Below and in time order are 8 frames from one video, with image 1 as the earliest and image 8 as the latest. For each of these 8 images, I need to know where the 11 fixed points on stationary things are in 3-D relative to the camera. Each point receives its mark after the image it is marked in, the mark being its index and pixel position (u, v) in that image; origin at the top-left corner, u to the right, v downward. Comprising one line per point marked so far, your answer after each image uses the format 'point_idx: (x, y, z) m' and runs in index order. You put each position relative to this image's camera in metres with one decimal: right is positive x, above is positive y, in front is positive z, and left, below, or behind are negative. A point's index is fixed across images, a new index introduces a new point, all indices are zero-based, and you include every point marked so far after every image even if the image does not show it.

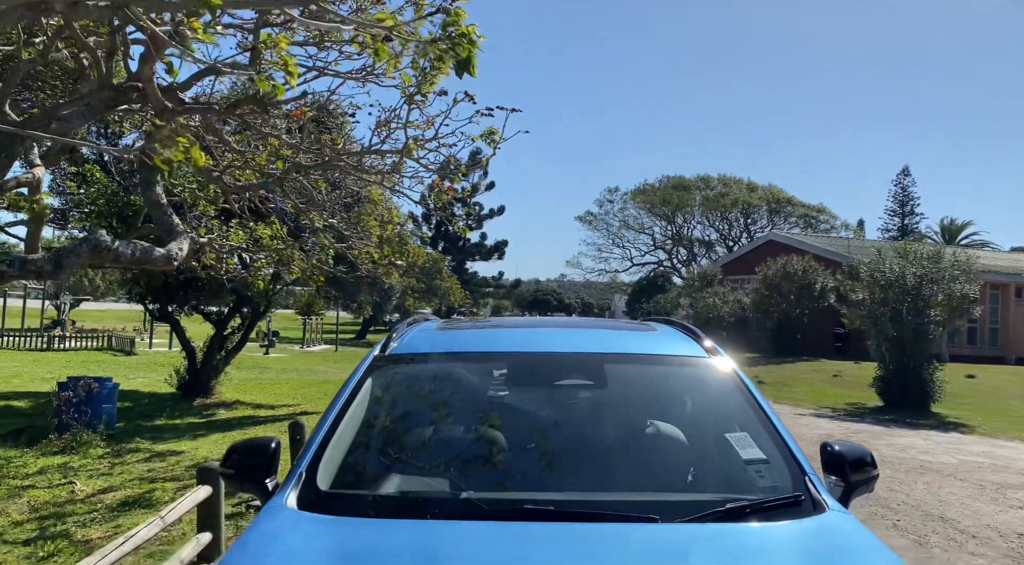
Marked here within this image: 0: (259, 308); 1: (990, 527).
0: (-5.2, -0.6, +16.7) m
1: (+4.9, -2.5, +8.3) m
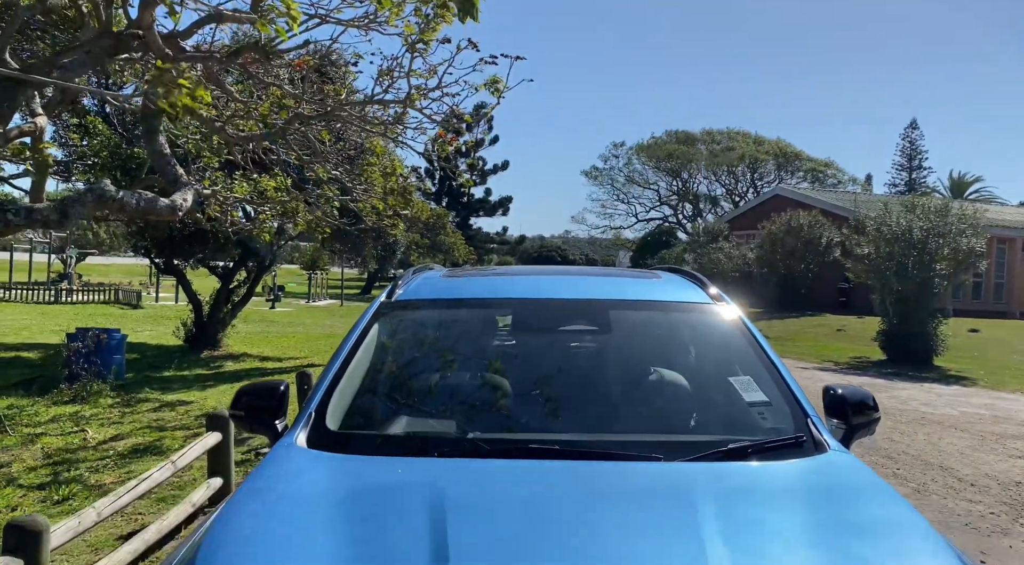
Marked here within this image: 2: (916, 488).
0: (-5.1, +0.4, +16.7) m
1: (+5.0, -2.0, +8.4) m
2: (+3.8, -1.9, +7.6) m
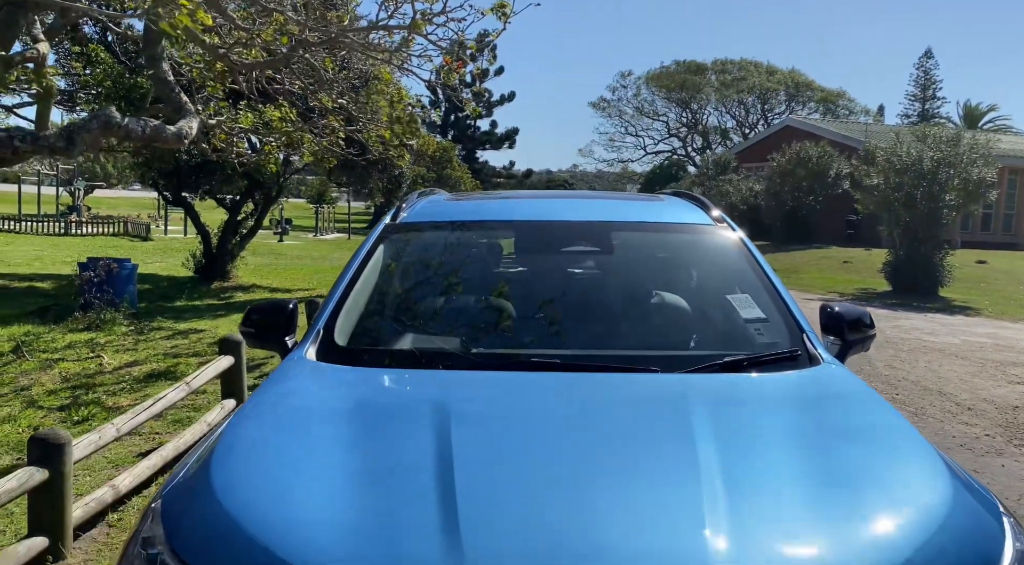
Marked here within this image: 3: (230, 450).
0: (-5.0, +1.8, +16.8) m
1: (+5.0, -1.3, +8.6) m
2: (+3.9, -1.2, +7.8) m
3: (-0.7, -0.4, +1.9) m
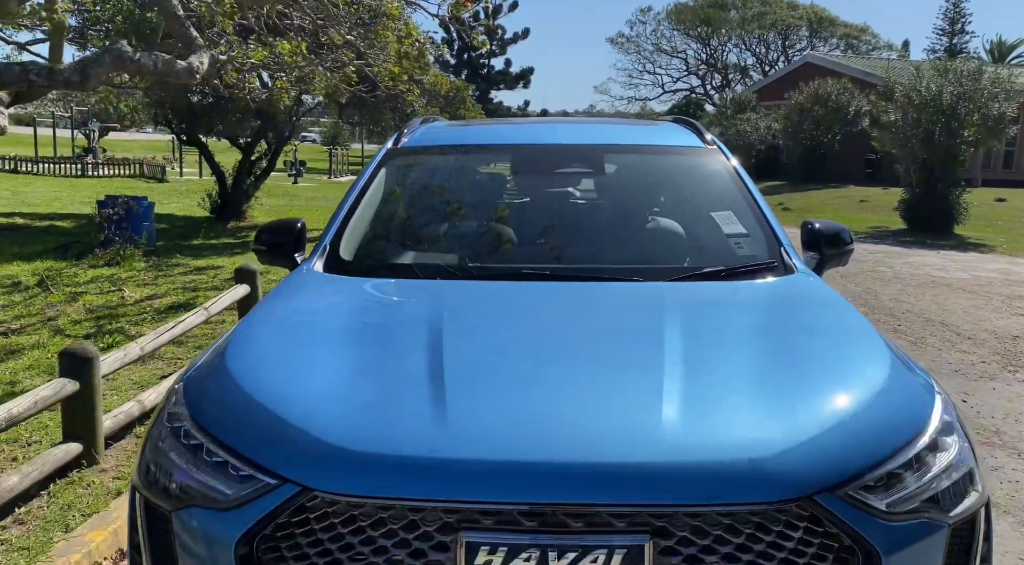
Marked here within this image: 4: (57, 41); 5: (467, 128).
0: (-4.8, +3.1, +16.8) m
1: (+5.1, -0.5, +8.7) m
2: (+4.0, -0.6, +8.0) m
3: (-0.7, -0.2, +2.2) m
4: (-3.9, +2.1, +6.9) m
5: (-0.2, +0.8, +4.0) m
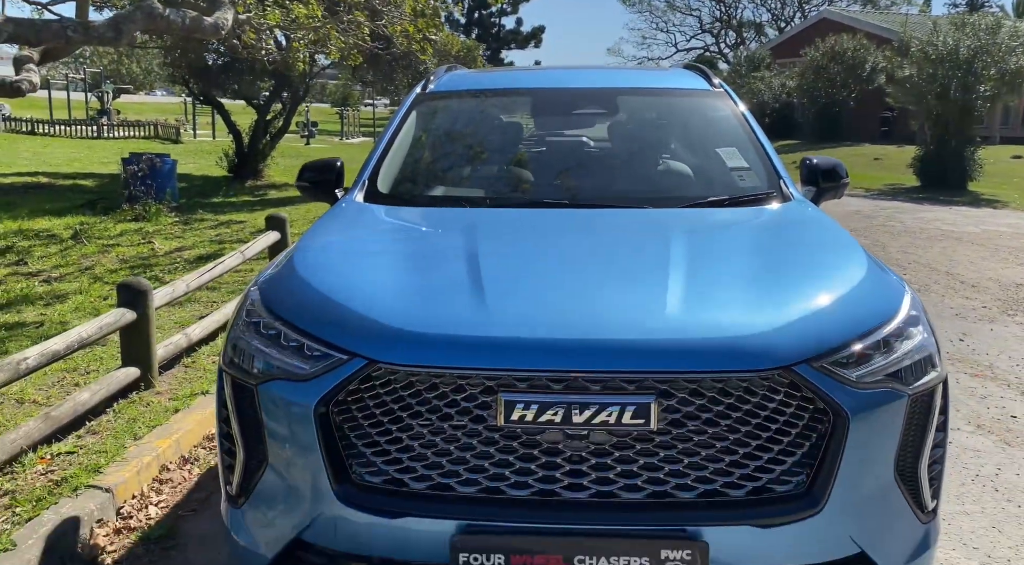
0: (-4.5, +4.0, +17.1) m
1: (+5.3, 0.0, +9.0) m
2: (+4.1, 0.0, +8.2) m
3: (-0.7, +0.1, +2.5) m
4: (-3.7, +2.5, +7.1) m
5: (-0.1, +1.1, +4.2) m
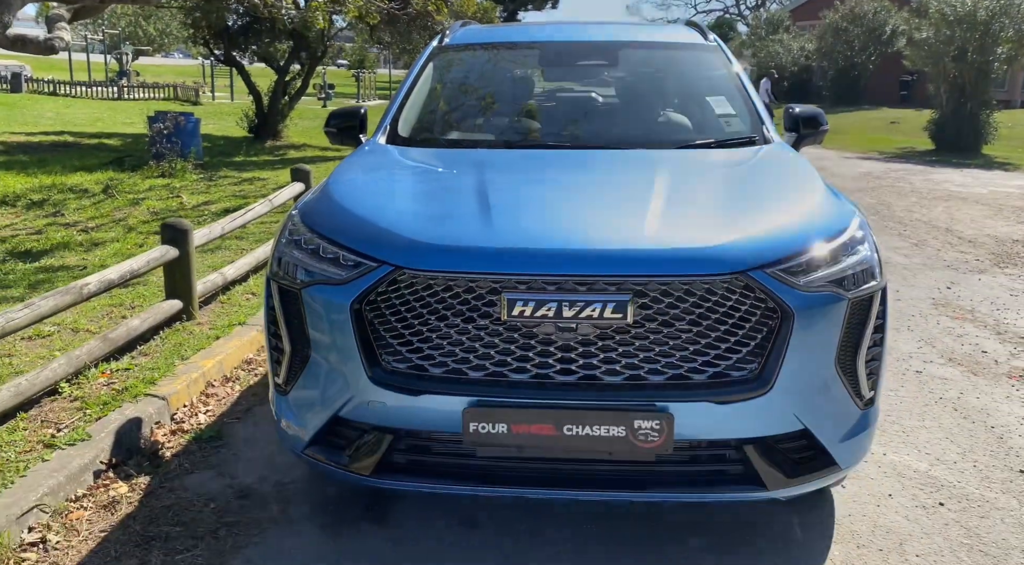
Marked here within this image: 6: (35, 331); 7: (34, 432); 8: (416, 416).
0: (-4.2, +4.9, +17.3) m
1: (+5.4, +0.5, +9.2) m
2: (+4.2, +0.4, +8.5) m
3: (-0.6, +0.3, +2.9) m
4: (-3.6, +3.0, +7.5) m
5: (-0.1, +1.4, +4.6) m
6: (-2.7, -0.3, +4.6) m
7: (-1.9, -0.6, +3.1) m
8: (-0.3, -0.4, +2.3) m
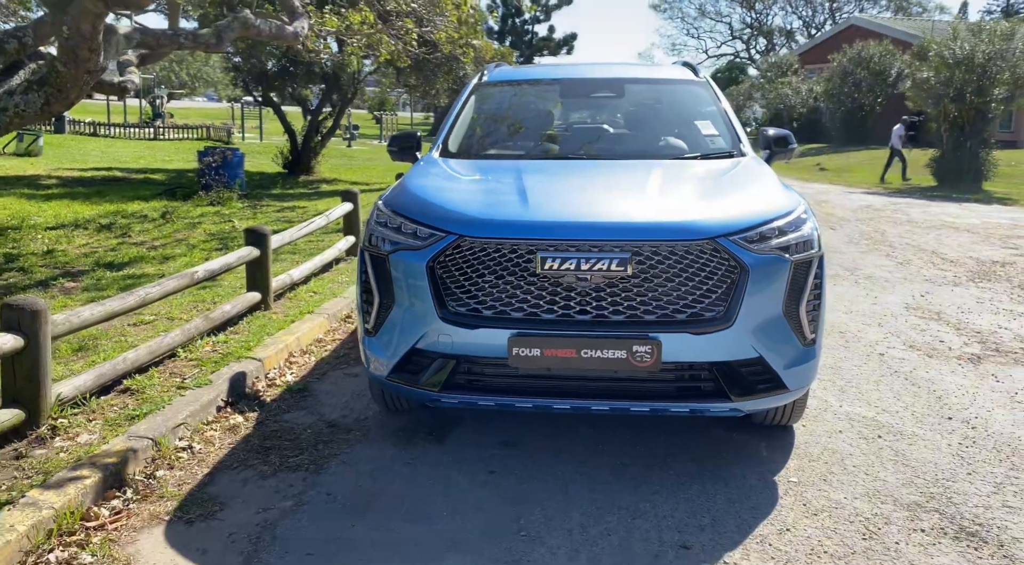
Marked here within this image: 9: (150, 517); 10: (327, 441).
0: (-3.8, +4.3, +18.5) m
1: (+5.7, +0.3, +10.0) m
2: (+4.5, +0.2, +9.3) m
3: (-0.5, +0.4, +3.8) m
4: (-3.4, +2.9, +8.5) m
5: (+0.1, +1.4, +5.5) m
6: (-2.5, -0.3, +5.5) m
7: (-1.7, -0.5, +4.0) m
8: (-0.1, -0.2, +3.2) m
9: (-1.3, -0.8, +2.9) m
10: (-0.8, -0.7, +3.6) m
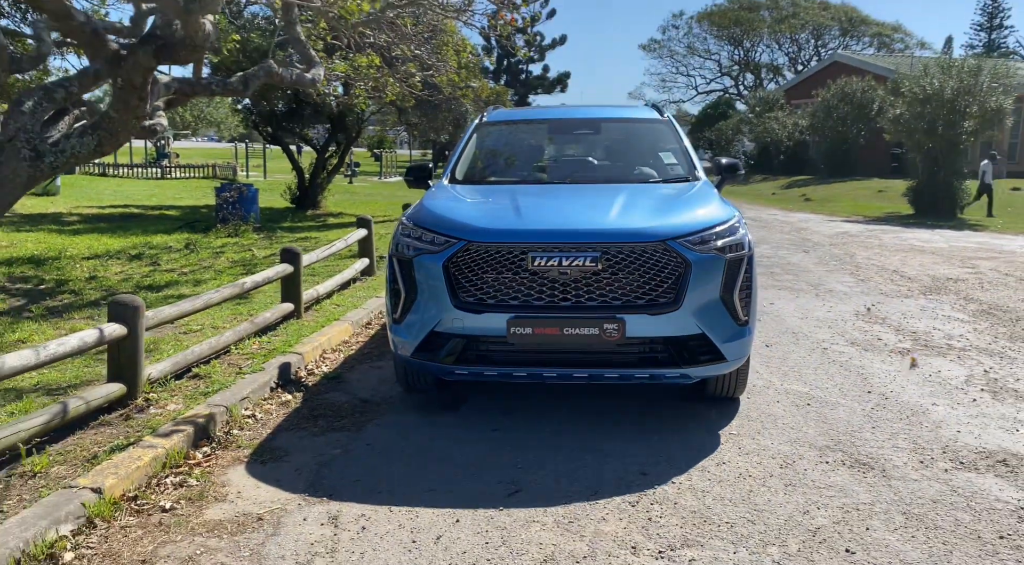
0: (-3.9, +3.6, +19.6) m
1: (+5.7, +0.1, +10.9) m
2: (+4.5, 0.0, +10.2) m
3: (-0.5, +0.4, +4.7) m
4: (-3.4, +2.6, +9.6) m
5: (+0.1, +1.4, +6.5) m
6: (-2.6, -0.4, +6.4) m
7: (-1.7, -0.5, +4.9) m
8: (-0.2, -0.2, +4.0) m
9: (-1.3, -0.8, +3.8) m
10: (-0.8, -0.7, +4.5) m
